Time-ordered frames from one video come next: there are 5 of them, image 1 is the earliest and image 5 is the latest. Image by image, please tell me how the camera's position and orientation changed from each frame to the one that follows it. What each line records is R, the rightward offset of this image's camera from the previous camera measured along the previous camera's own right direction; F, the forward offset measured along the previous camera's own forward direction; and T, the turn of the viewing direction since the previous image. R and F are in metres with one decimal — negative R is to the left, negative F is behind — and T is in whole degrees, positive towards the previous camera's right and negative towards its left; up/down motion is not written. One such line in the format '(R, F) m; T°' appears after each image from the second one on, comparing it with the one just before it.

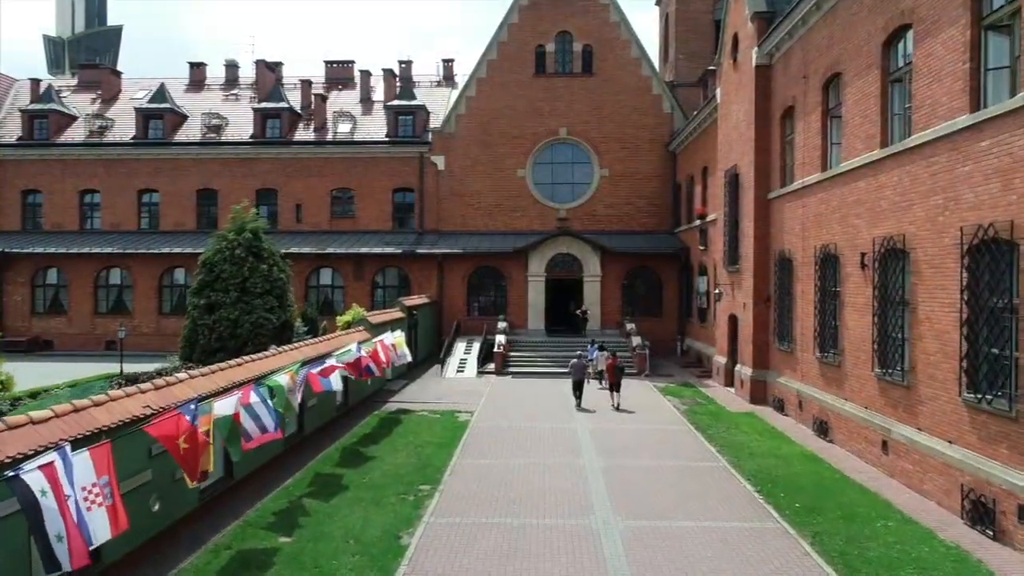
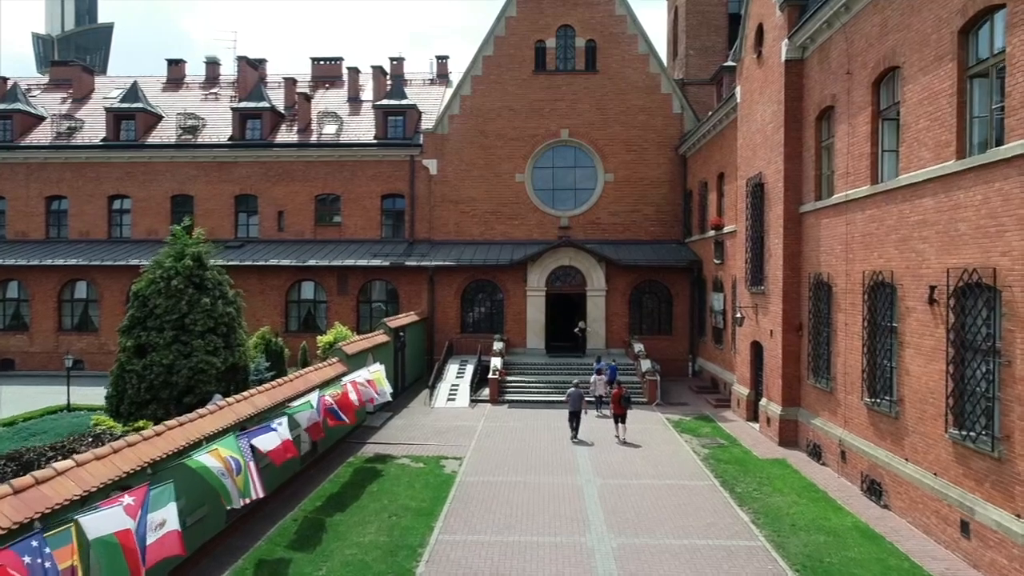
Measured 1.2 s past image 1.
(+0.1, +2.2) m; 0°
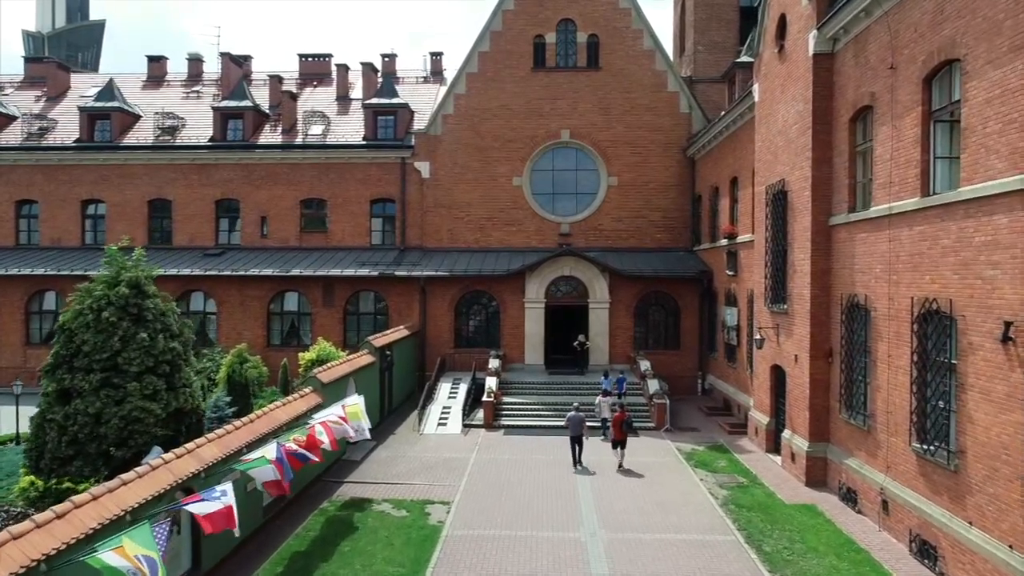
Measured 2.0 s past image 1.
(+0.1, +1.7) m; 0°
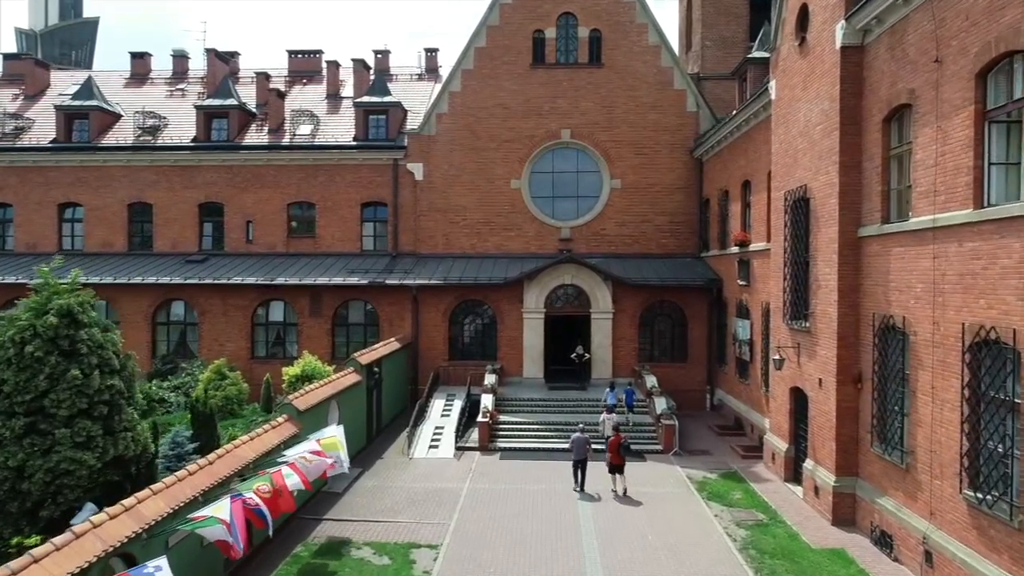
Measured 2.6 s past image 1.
(+0.1, +1.3) m; 0°
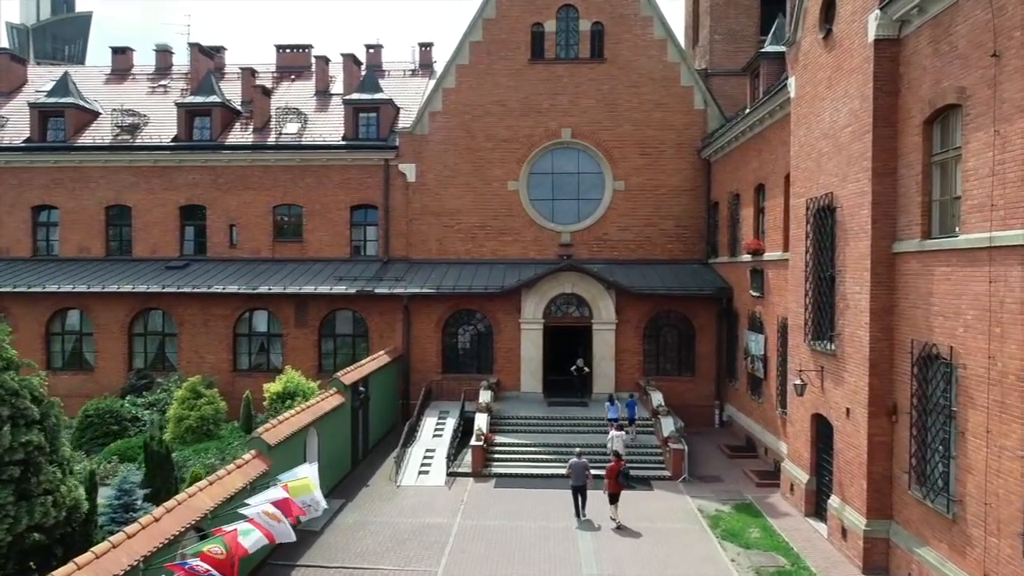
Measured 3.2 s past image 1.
(+0.1, +1.3) m; 0°
